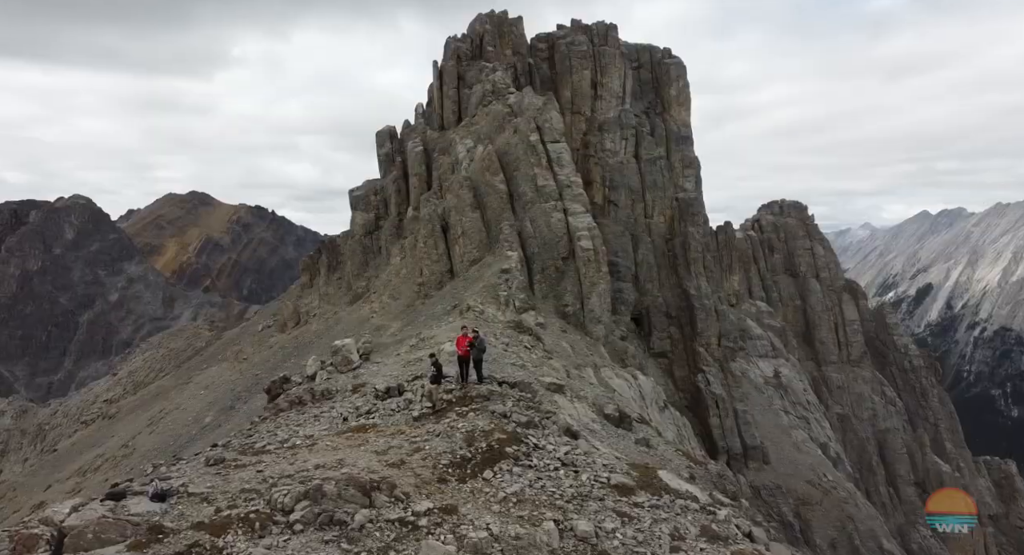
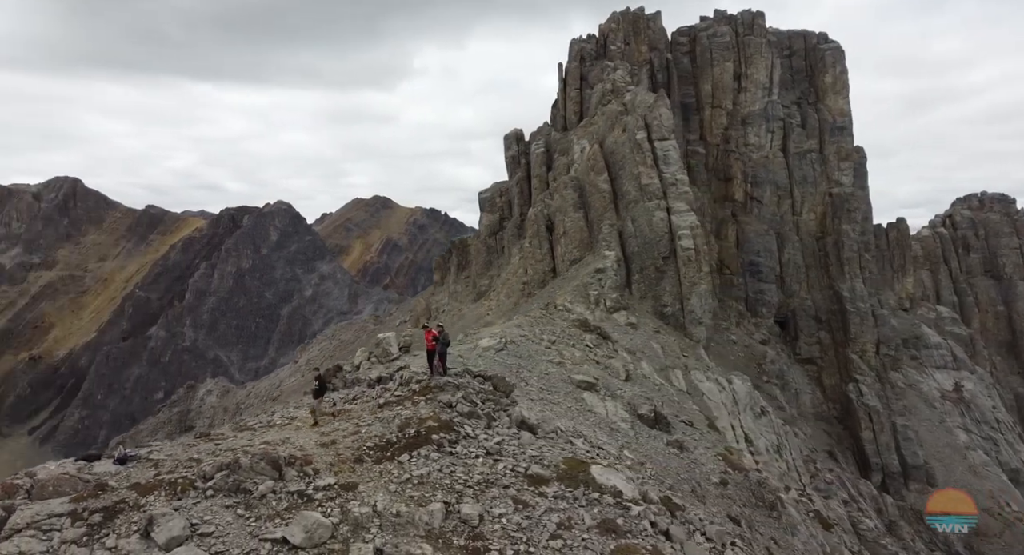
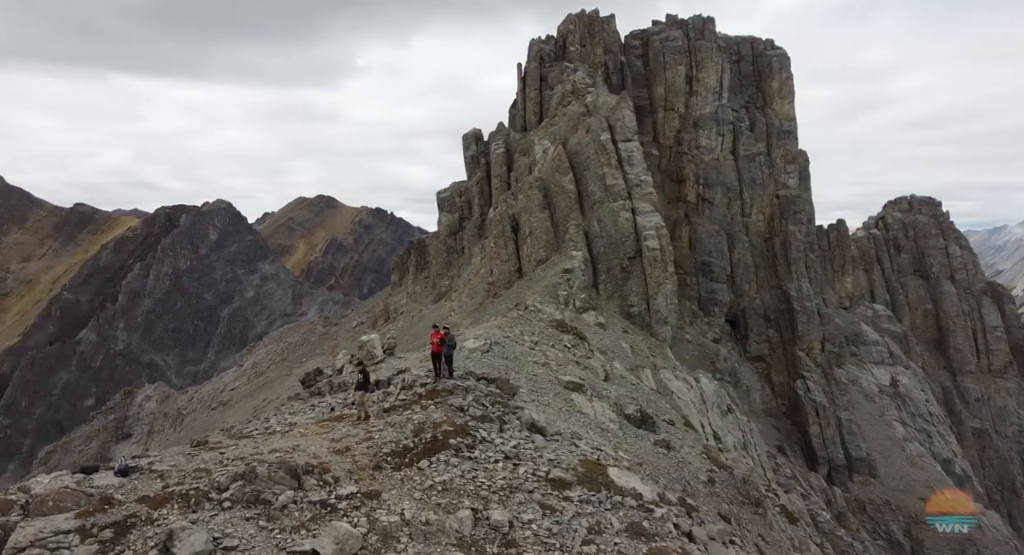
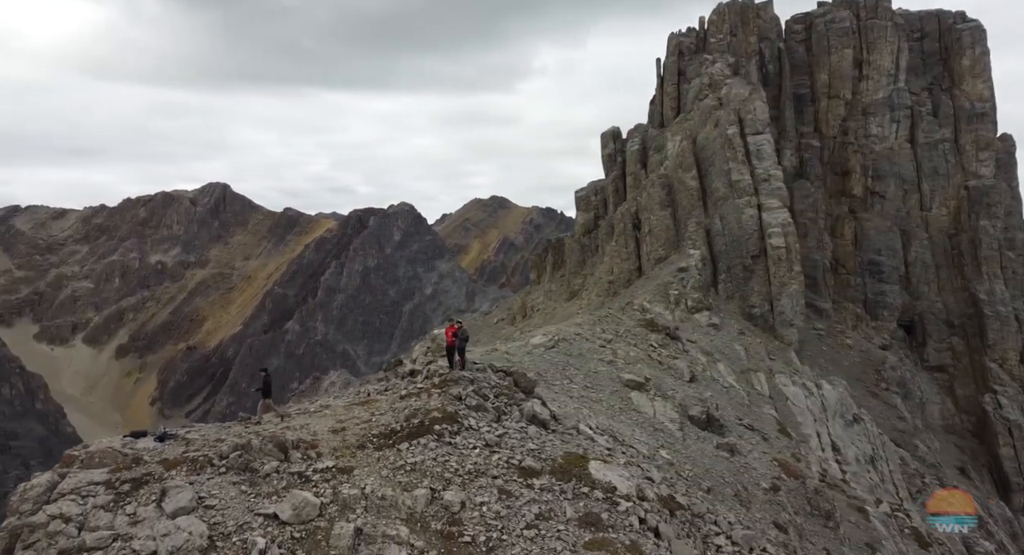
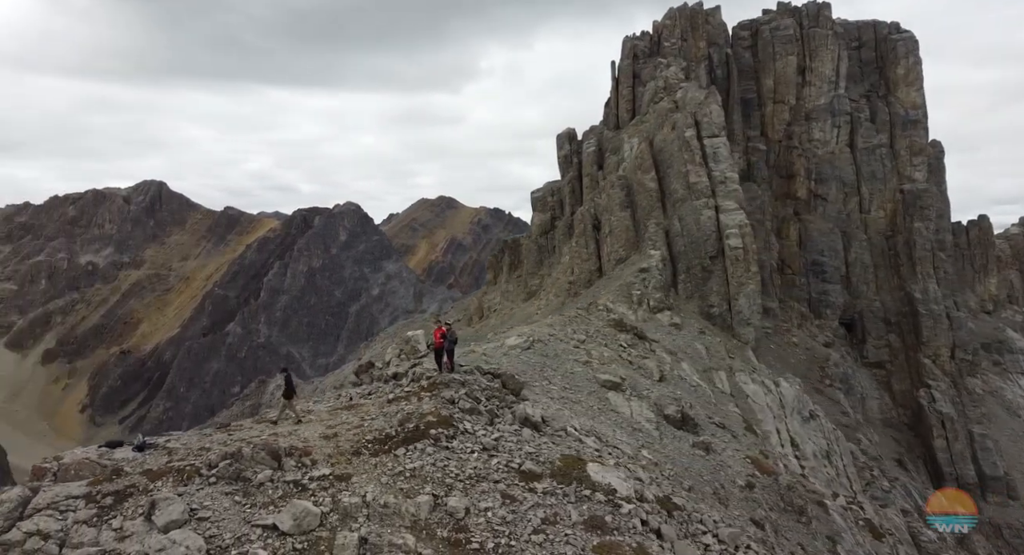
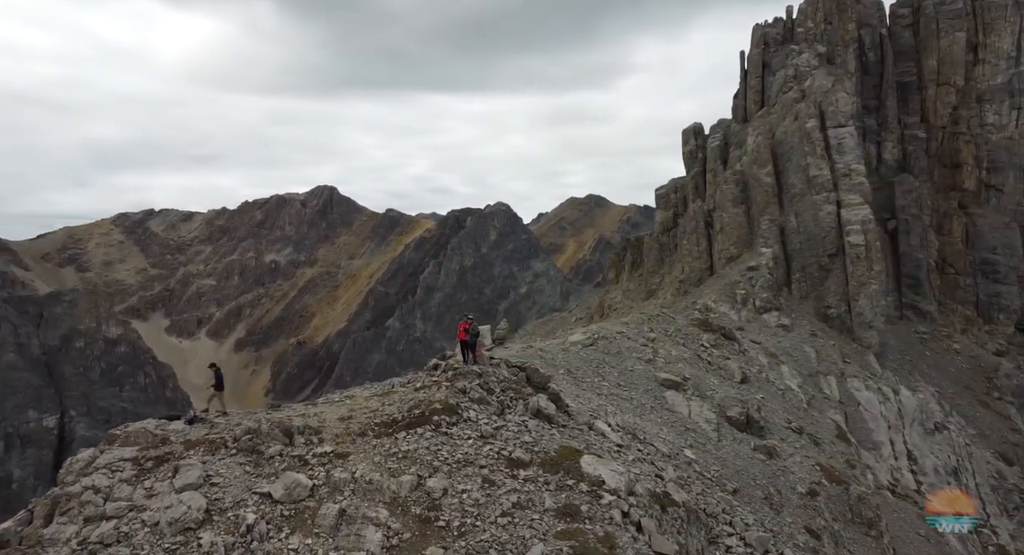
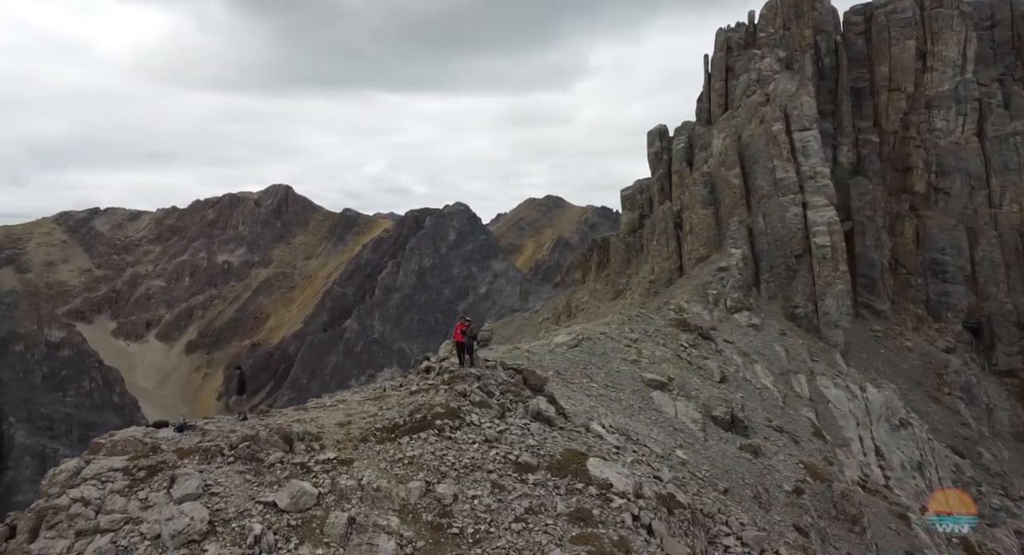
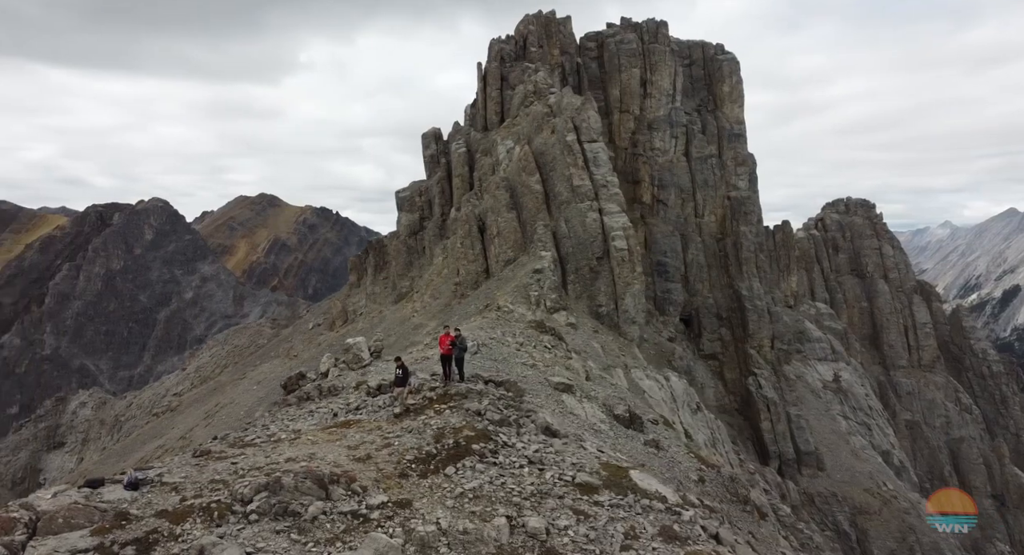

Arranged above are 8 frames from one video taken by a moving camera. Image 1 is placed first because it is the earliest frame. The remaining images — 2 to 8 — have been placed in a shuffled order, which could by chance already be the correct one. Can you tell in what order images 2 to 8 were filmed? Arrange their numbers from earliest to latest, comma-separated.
8, 3, 2, 5, 4, 7, 6
